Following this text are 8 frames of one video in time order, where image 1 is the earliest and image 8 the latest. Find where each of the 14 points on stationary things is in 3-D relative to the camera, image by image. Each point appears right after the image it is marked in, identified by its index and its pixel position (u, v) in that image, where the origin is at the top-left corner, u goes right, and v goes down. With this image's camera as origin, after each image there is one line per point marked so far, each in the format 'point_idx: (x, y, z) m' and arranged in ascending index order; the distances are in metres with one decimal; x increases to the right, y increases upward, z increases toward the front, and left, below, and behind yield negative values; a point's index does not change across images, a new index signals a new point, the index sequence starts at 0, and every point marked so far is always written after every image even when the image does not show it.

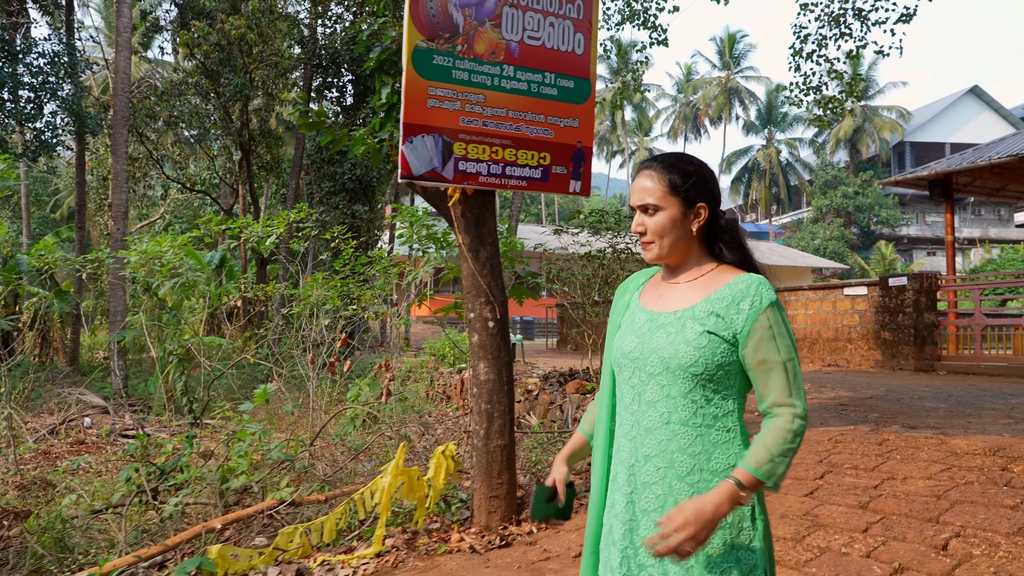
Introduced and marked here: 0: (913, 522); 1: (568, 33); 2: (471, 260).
0: (+1.7, -1.0, +3.1) m
1: (+0.3, +1.4, +4.0) m
2: (-0.1, +0.2, +4.0) m
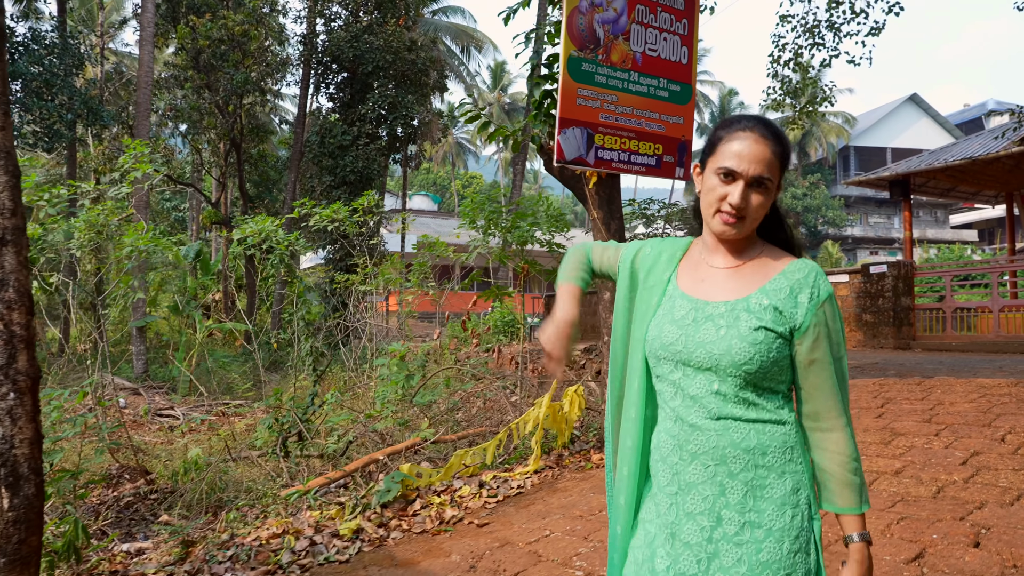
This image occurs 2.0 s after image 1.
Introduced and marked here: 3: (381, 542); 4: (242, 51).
0: (+2.5, -0.7, +4.0) m
1: (+1.1, +1.6, +4.9) m
2: (+0.6, +0.4, +4.9) m
3: (-0.7, -1.3, +3.8) m
4: (-6.4, +5.5, +17.3) m
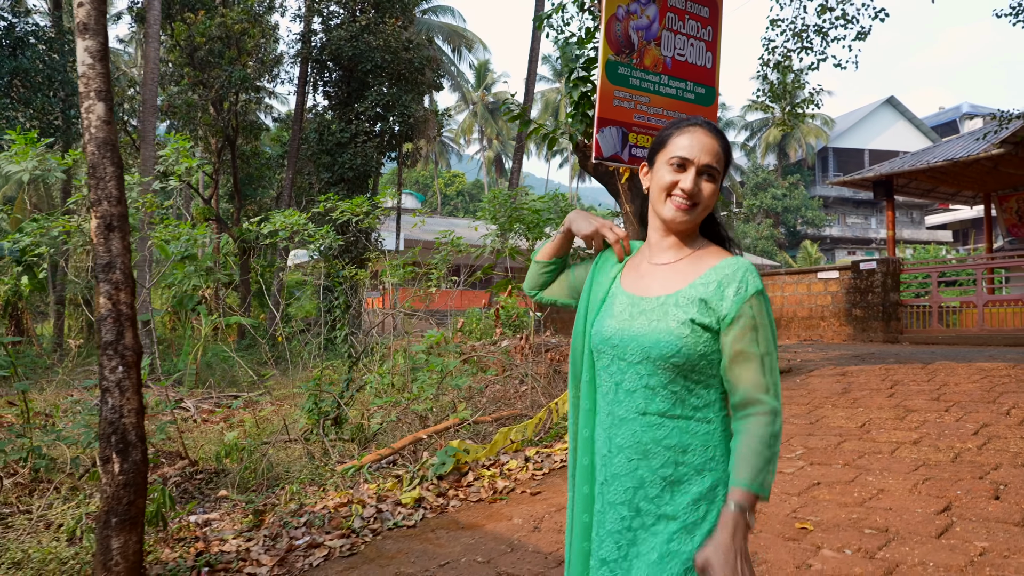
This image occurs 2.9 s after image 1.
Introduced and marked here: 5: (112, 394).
0: (+2.8, -0.7, +4.4) m
1: (+1.3, +1.7, +5.2) m
2: (+0.9, +0.5, +5.2) m
3: (-0.4, -1.2, +4.0) m
4: (-6.5, +5.6, +17.4) m
5: (-1.8, -0.5, +3.2) m
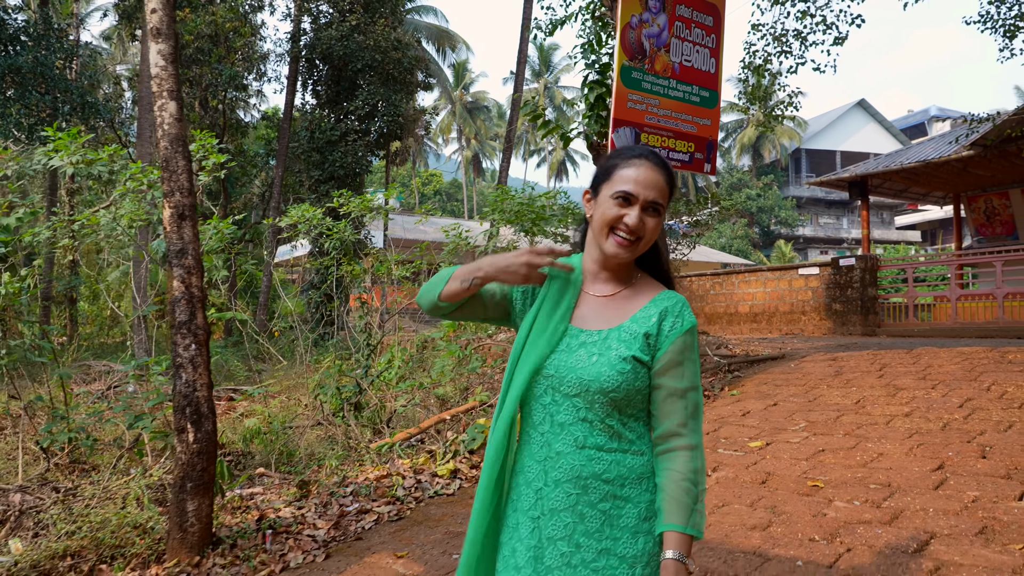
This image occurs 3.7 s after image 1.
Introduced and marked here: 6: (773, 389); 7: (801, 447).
0: (+3.0, -0.6, +4.8) m
1: (+1.5, +1.8, +5.6) m
2: (+1.0, +0.5, +5.6) m
3: (-0.2, -1.1, +4.4) m
4: (-6.7, +5.7, +17.5) m
5: (-1.6, -0.4, +3.5) m
6: (+2.0, -0.8, +5.5) m
7: (+1.6, -0.9, +4.1) m
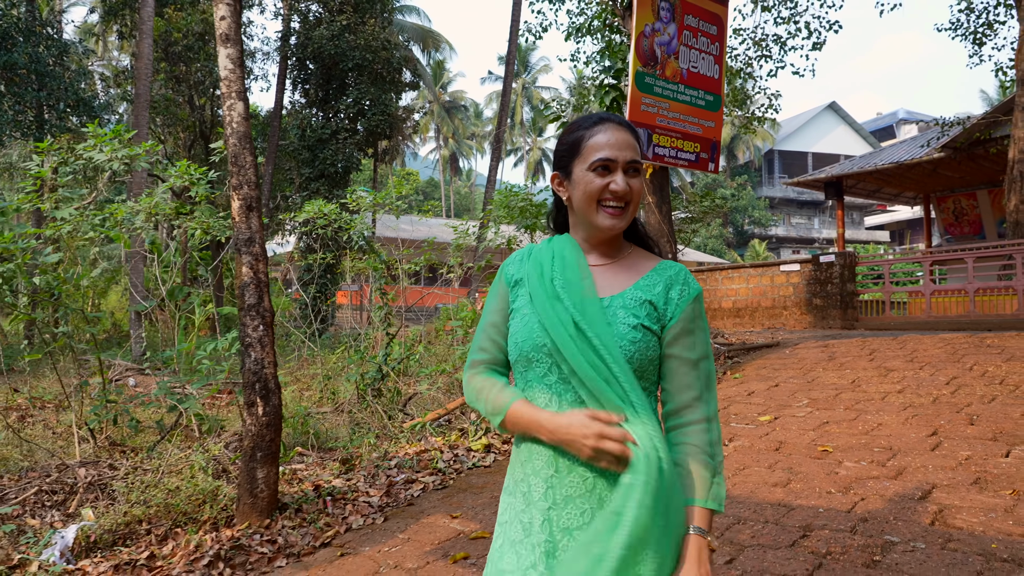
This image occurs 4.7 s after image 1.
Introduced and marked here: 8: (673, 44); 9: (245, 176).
0: (+3.1, -0.5, +5.3) m
1: (+1.6, +1.8, +6.0) m
2: (+1.2, +0.6, +5.9) m
3: (0.0, -1.1, +4.7) m
4: (-7.0, +5.8, +17.6) m
5: (-1.3, -0.3, +3.8) m
6: (+2.1, -0.7, +6.0) m
7: (+1.8, -0.8, +4.5) m
8: (+1.3, +1.9, +5.8) m
9: (-1.4, +0.6, +3.9) m
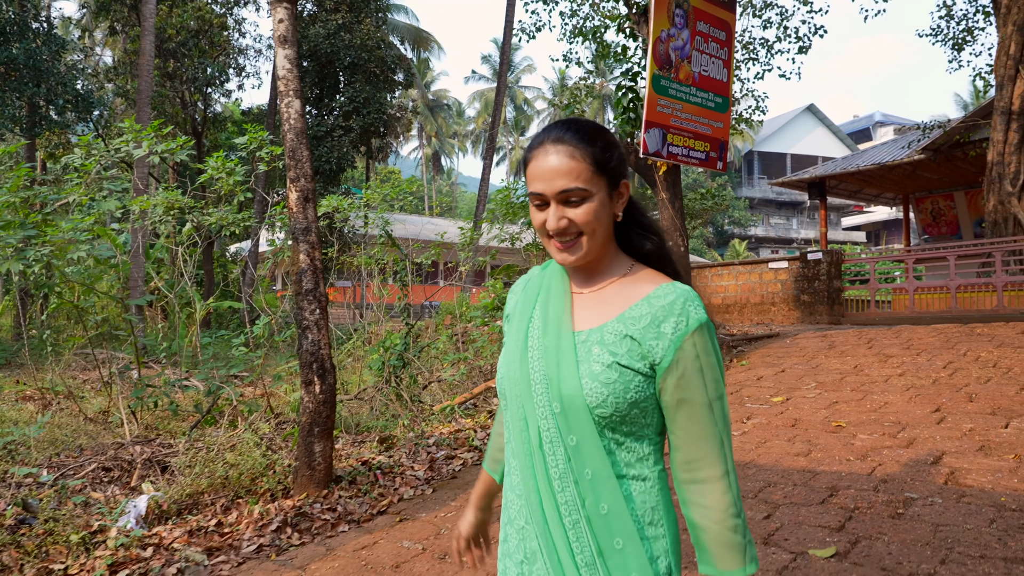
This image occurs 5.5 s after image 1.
0: (+3.3, -0.5, +5.7) m
1: (+1.8, +1.9, +6.4) m
2: (+1.3, +0.7, +6.3) m
3: (+0.2, -1.0, +5.0) m
4: (-7.1, +5.9, +17.7) m
5: (-1.1, -0.2, +4.1) m
6: (+2.3, -0.6, +6.3) m
7: (+2.0, -0.7, +4.8) m
8: (+1.4, +2.0, +6.1) m
9: (-1.2, +0.7, +4.1) m
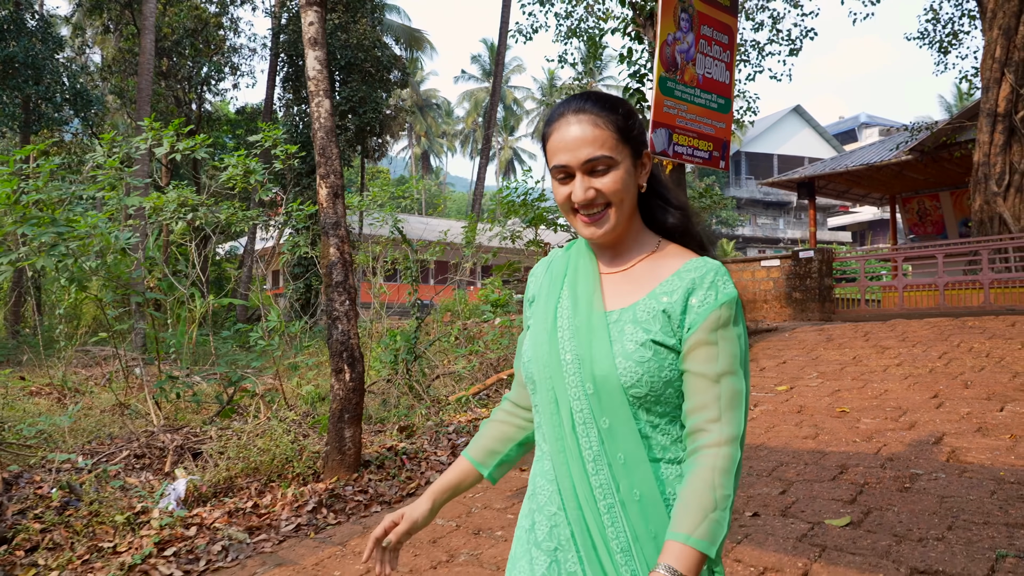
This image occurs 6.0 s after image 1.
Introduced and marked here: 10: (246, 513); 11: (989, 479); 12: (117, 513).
0: (+3.4, -0.4, +5.9) m
1: (+1.9, +1.9, +6.6) m
2: (+1.4, +0.7, +6.5) m
3: (+0.3, -0.9, +5.2) m
4: (-7.2, +6.0, +17.8) m
5: (-1.0, -0.2, +4.2) m
6: (+2.4, -0.6, +6.5) m
7: (+2.1, -0.7, +5.1) m
8: (+1.5, +2.0, +6.3) m
9: (-1.1, +0.7, +4.3) m
10: (-1.4, -1.2, +3.9) m
11: (+2.0, -0.8, +3.1) m
12: (-2.0, -1.1, +3.8) m
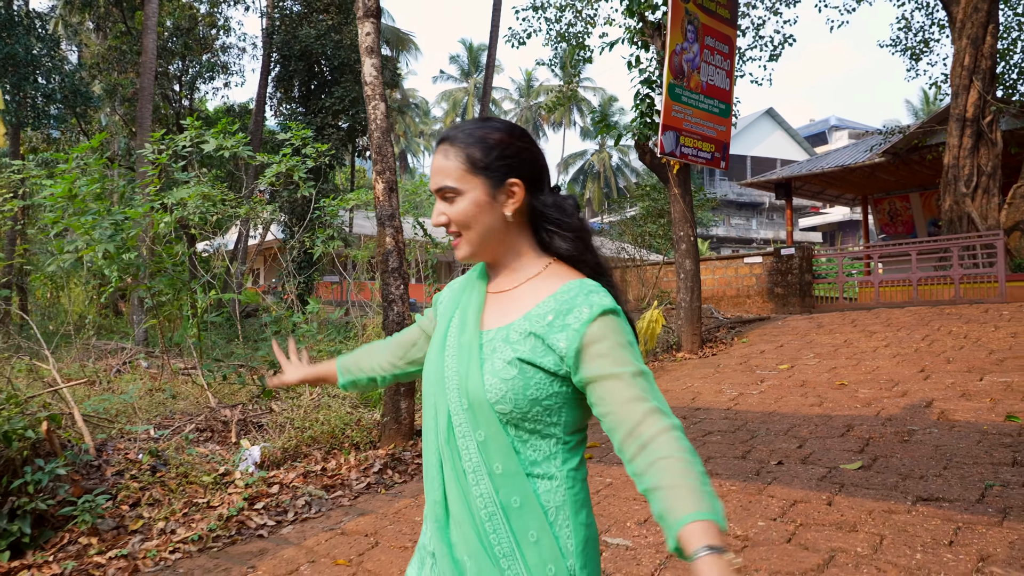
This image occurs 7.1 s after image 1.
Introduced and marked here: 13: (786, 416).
0: (+3.6, -0.3, +6.5) m
1: (+2.0, +2.0, +7.1) m
2: (+1.6, +0.8, +7.0) m
3: (+0.5, -0.9, +5.7) m
4: (-7.5, +6.1, +18.0) m
5: (-0.7, -0.1, +4.7) m
6: (+2.5, -0.5, +7.1) m
7: (+2.3, -0.6, +5.6) m
8: (+1.7, +2.1, +6.8) m
9: (-0.8, +0.8, +4.8) m
10: (-1.1, -1.1, +4.3) m
11: (+2.3, -0.7, +3.7) m
12: (-1.7, -1.1, +4.2) m
13: (+1.6, -0.8, +4.4) m
